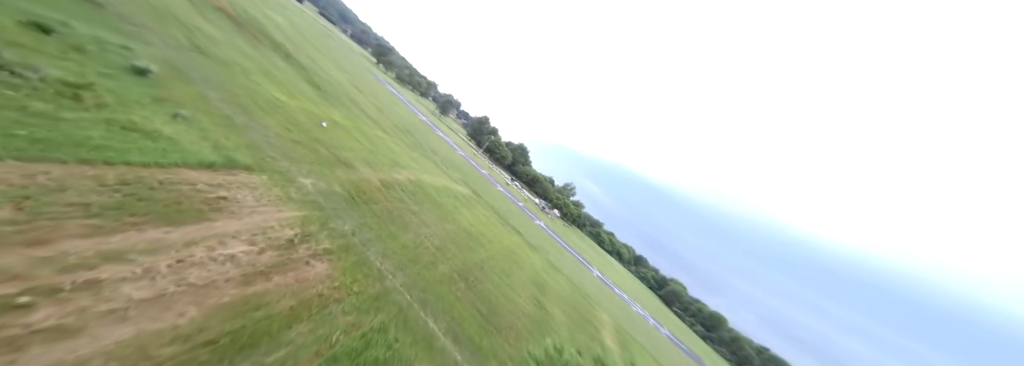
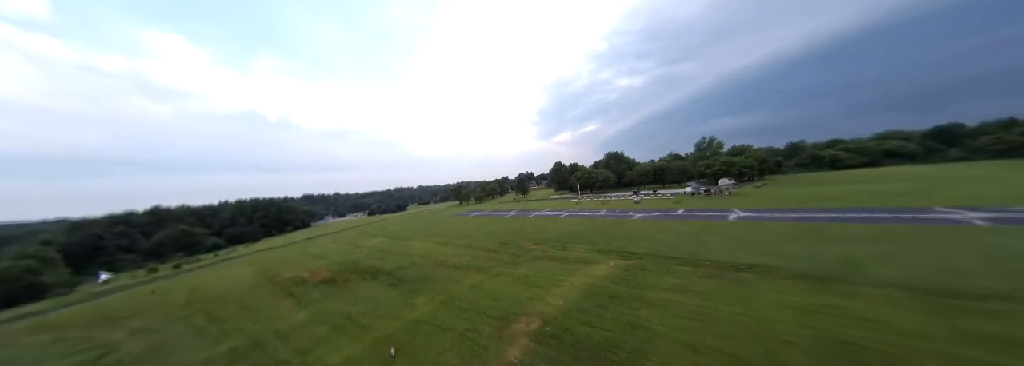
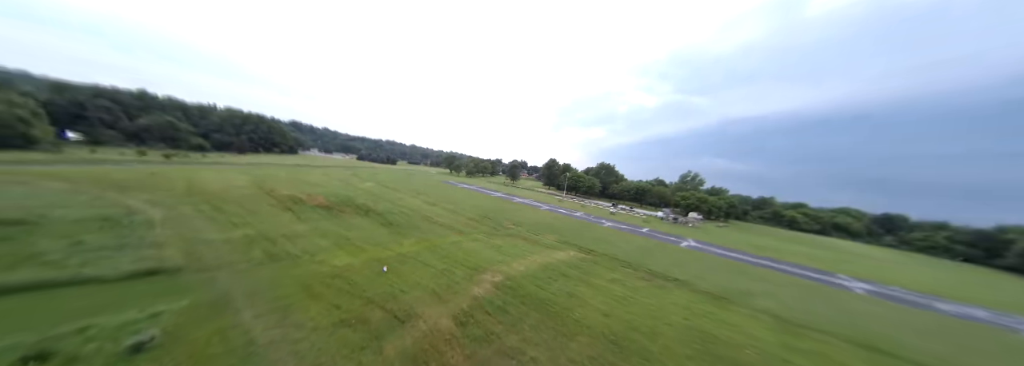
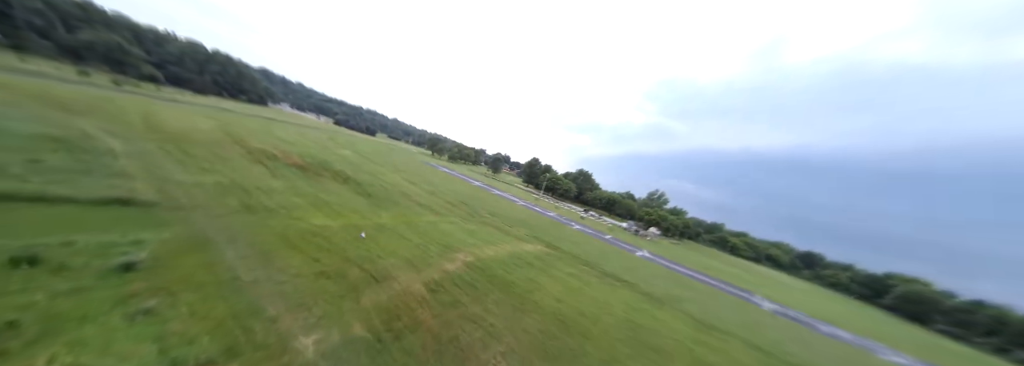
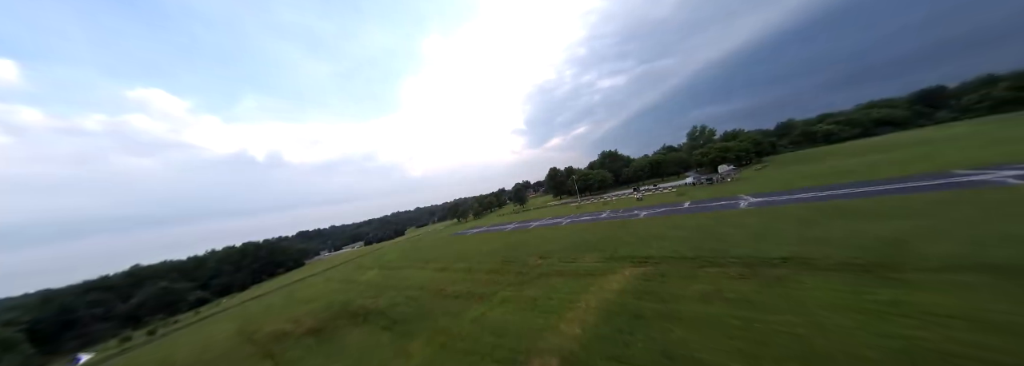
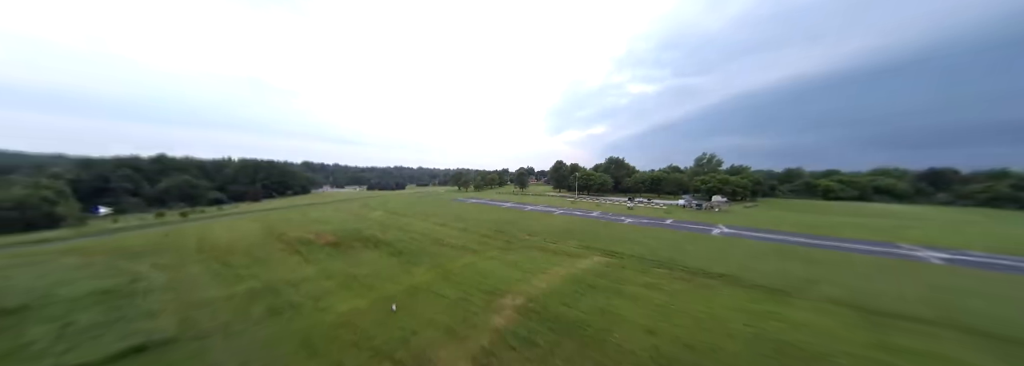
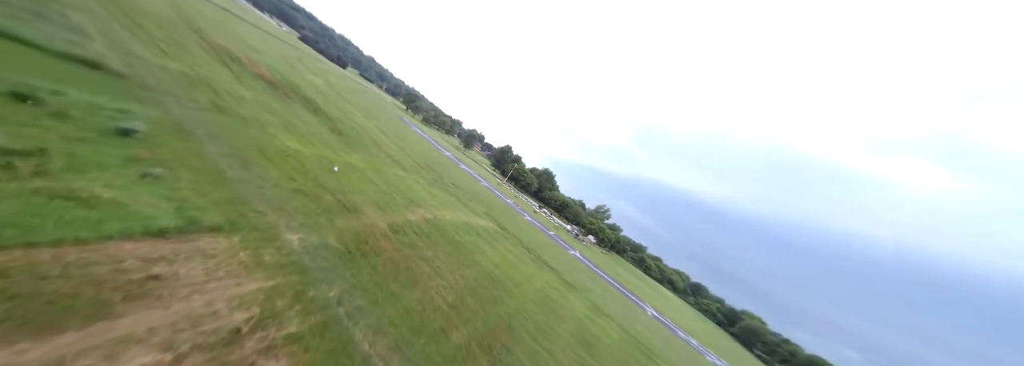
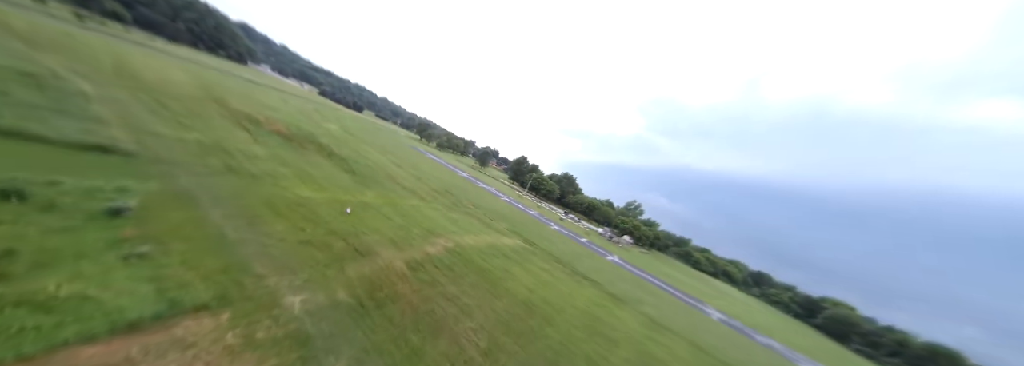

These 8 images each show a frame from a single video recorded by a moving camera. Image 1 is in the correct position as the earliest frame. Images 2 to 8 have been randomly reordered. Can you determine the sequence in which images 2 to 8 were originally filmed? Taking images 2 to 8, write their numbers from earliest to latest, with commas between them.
7, 8, 4, 3, 6, 2, 5
